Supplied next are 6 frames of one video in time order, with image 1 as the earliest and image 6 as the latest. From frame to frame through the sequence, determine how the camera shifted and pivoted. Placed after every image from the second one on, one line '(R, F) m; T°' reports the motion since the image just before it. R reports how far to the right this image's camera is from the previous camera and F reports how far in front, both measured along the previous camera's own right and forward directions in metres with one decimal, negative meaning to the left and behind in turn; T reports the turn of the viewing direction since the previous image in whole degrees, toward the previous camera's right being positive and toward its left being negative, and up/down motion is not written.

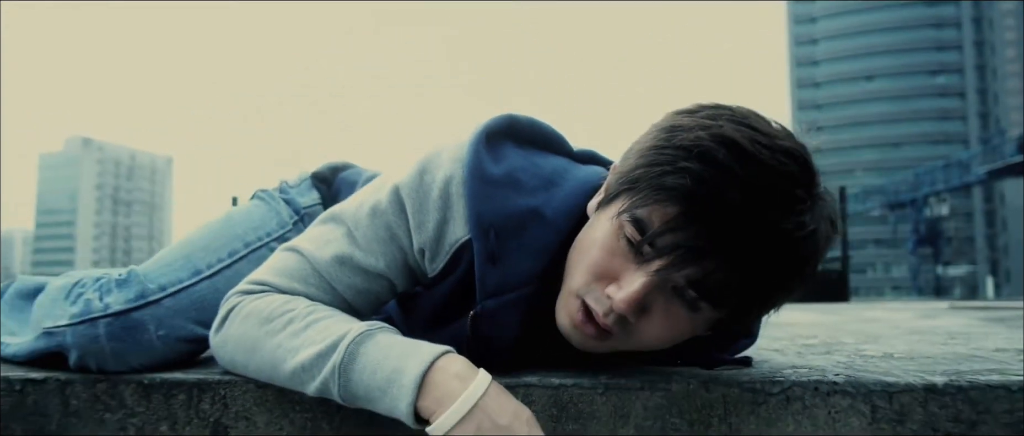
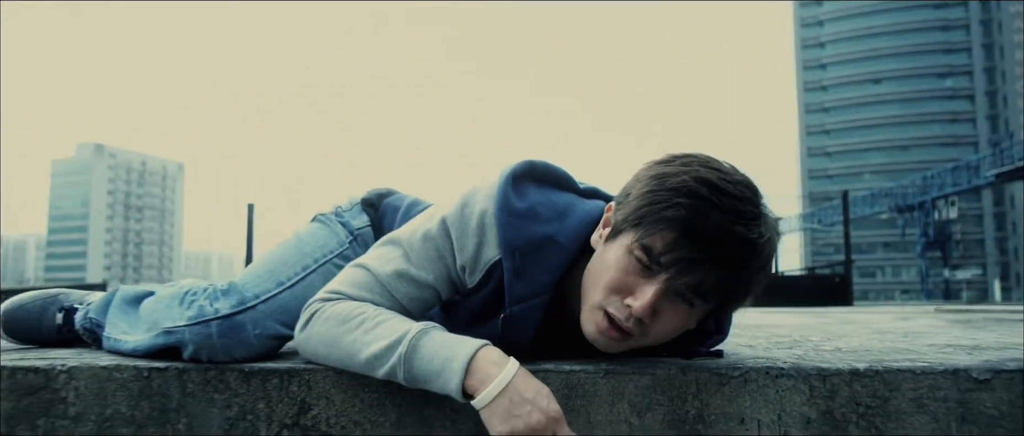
(0.0, -0.2) m; -1°
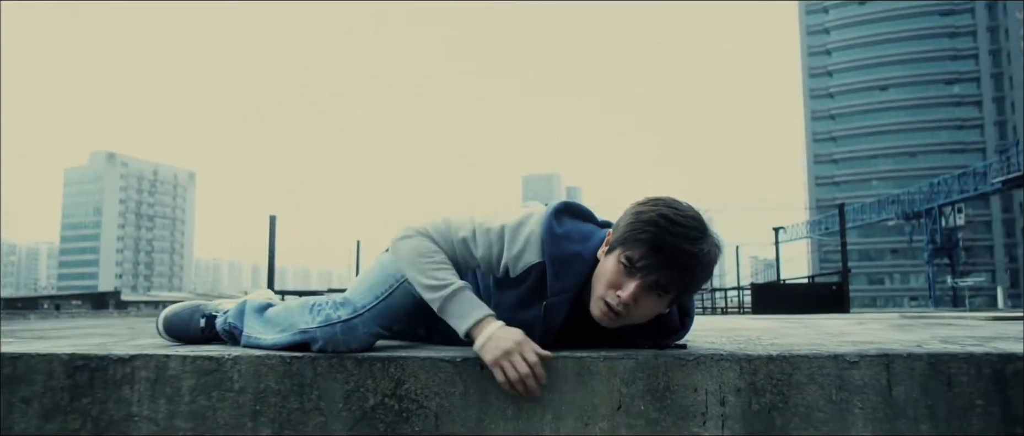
(0.0, -0.4) m; -1°
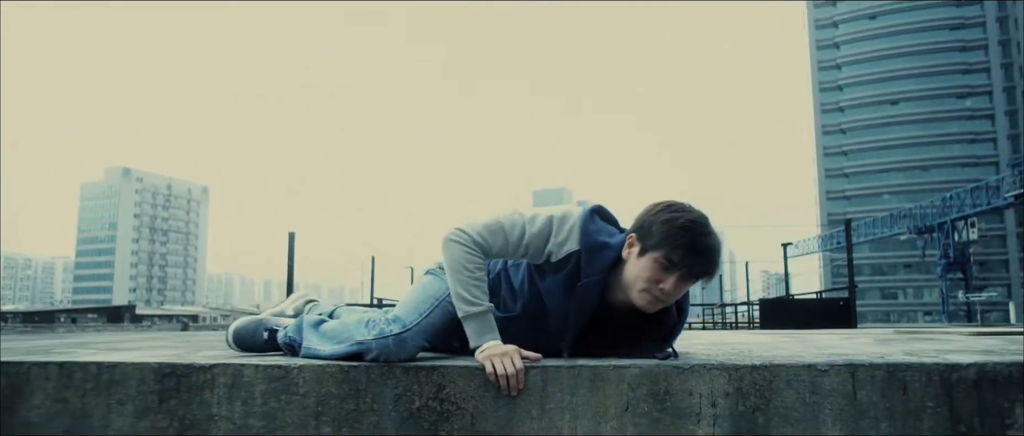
(0.0, -0.2) m; -1°
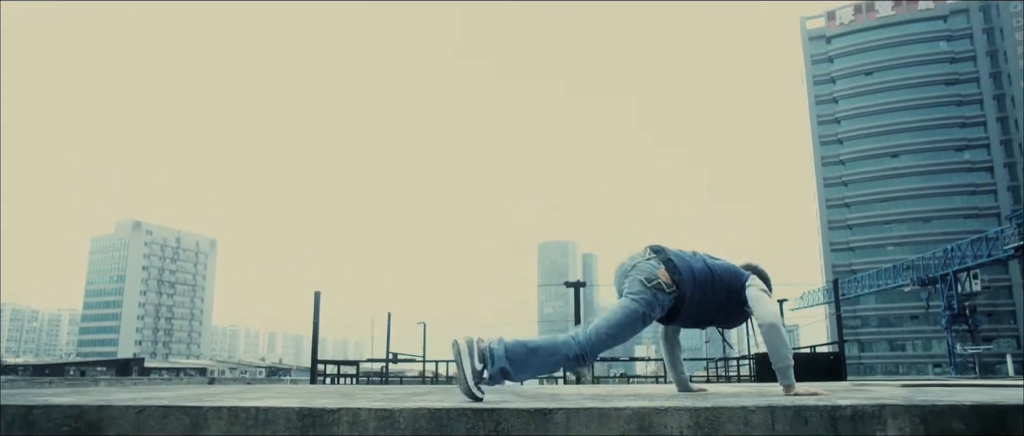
(-0.2, -0.7) m; 0°
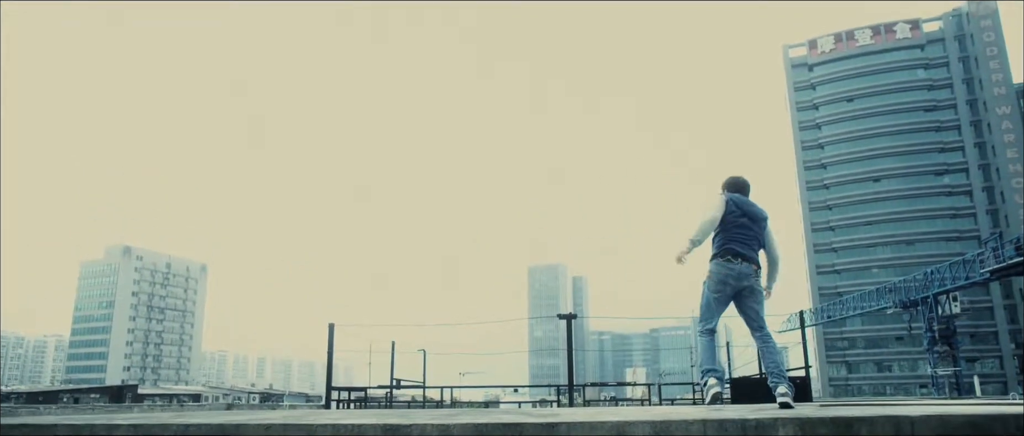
(-0.3, -0.9) m; +1°
